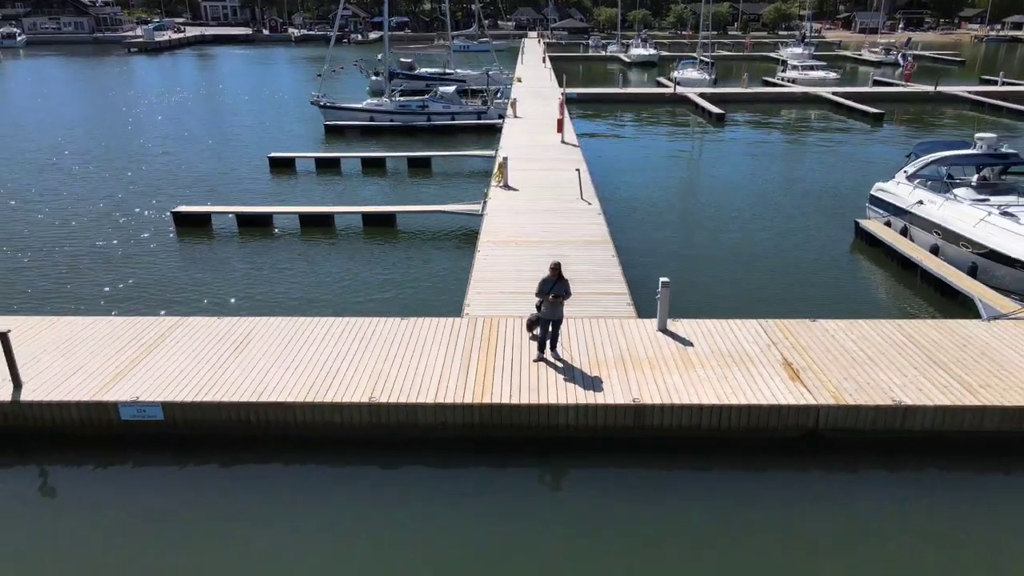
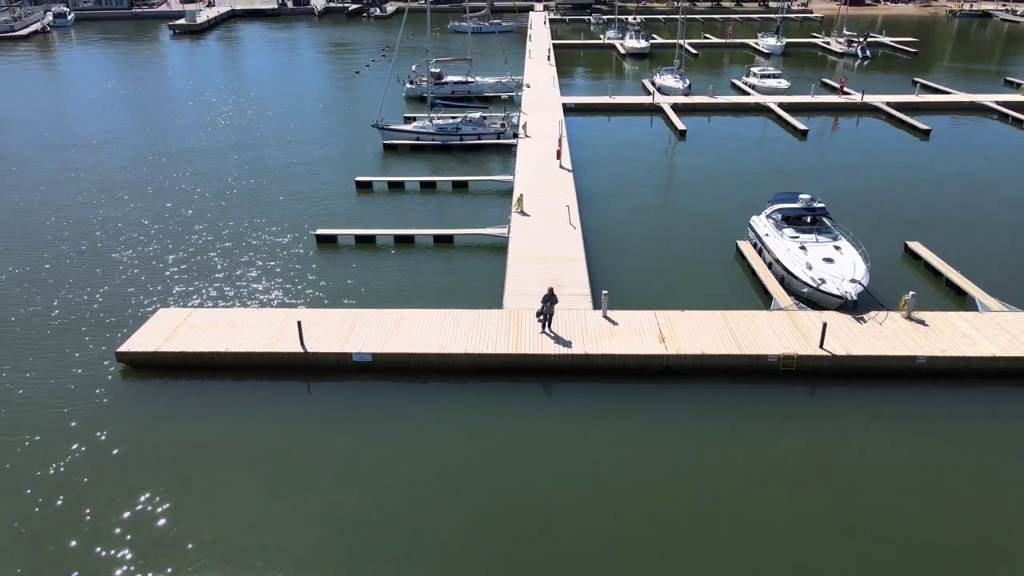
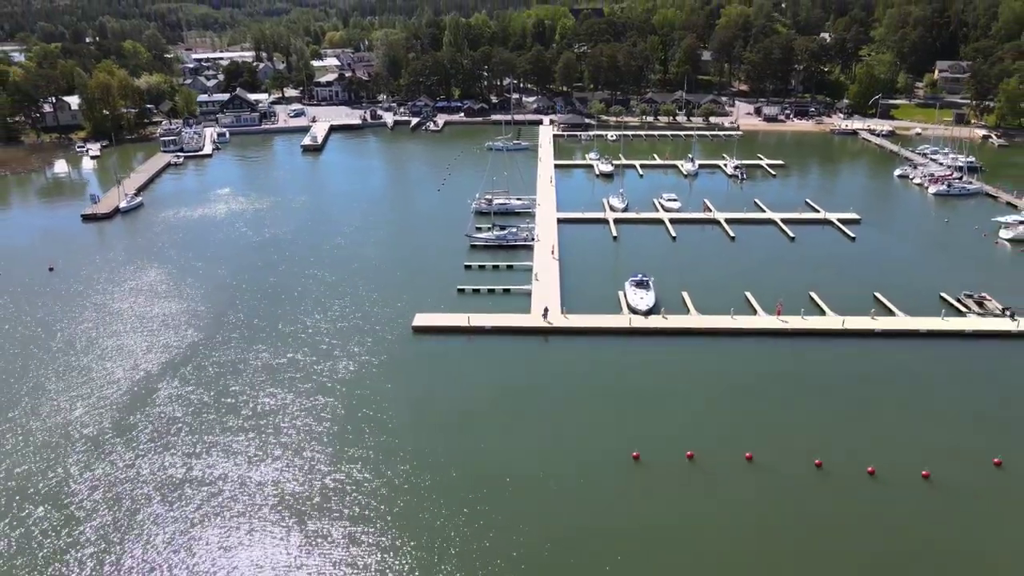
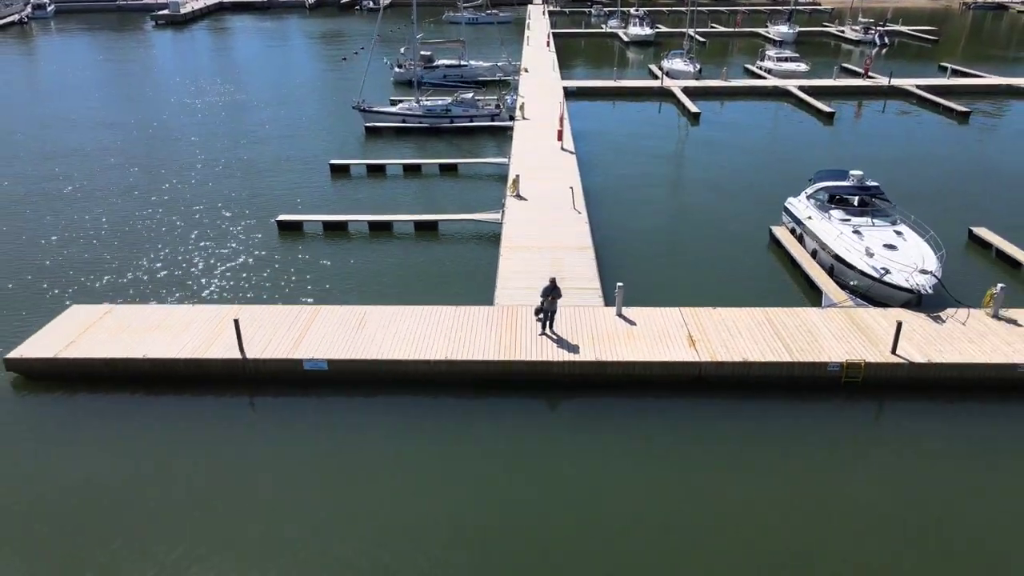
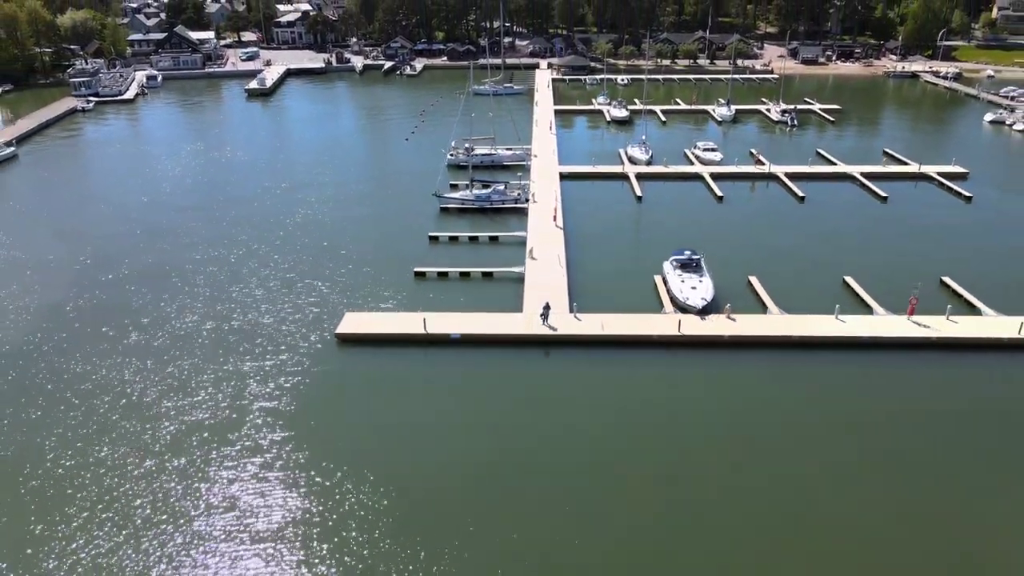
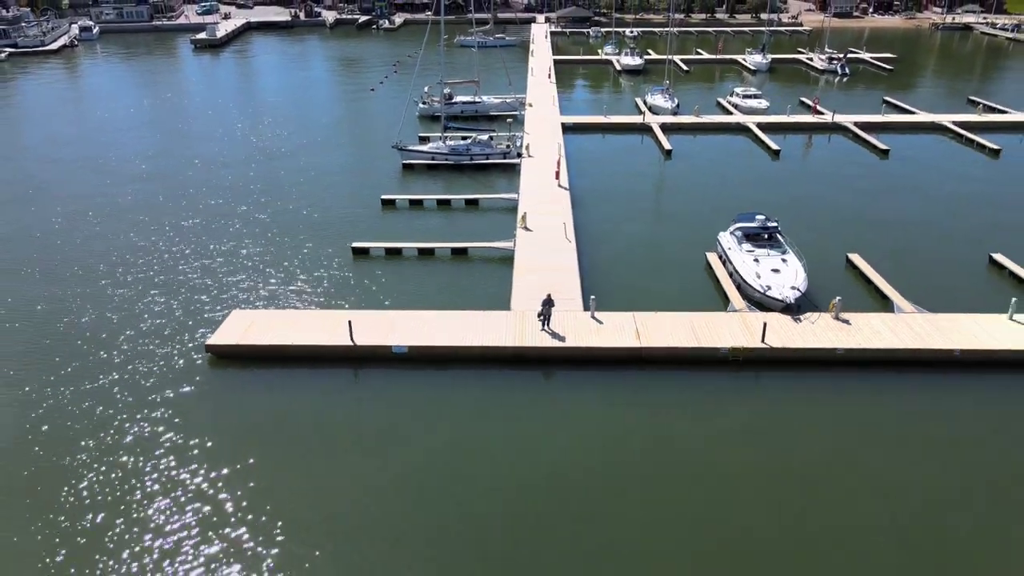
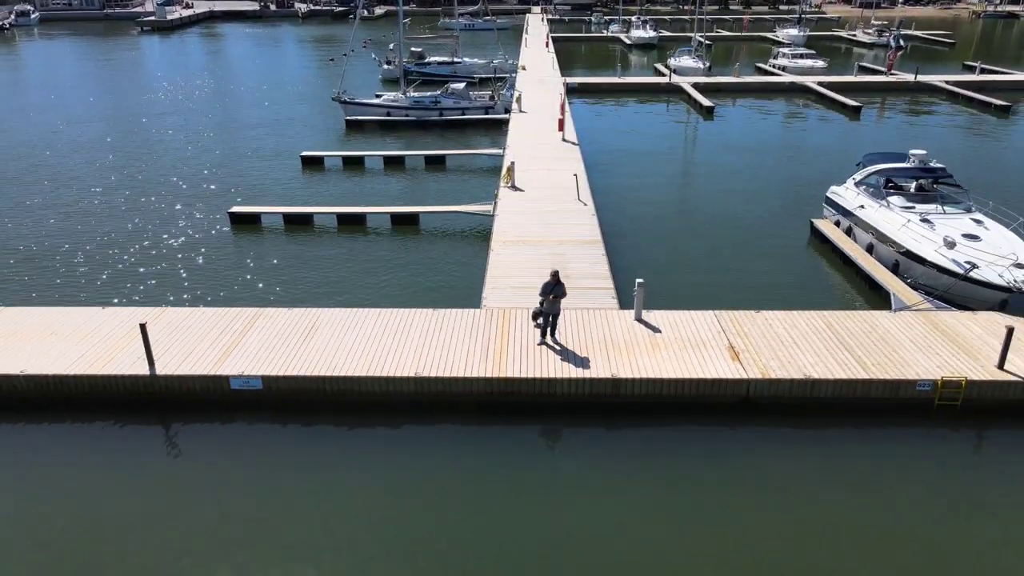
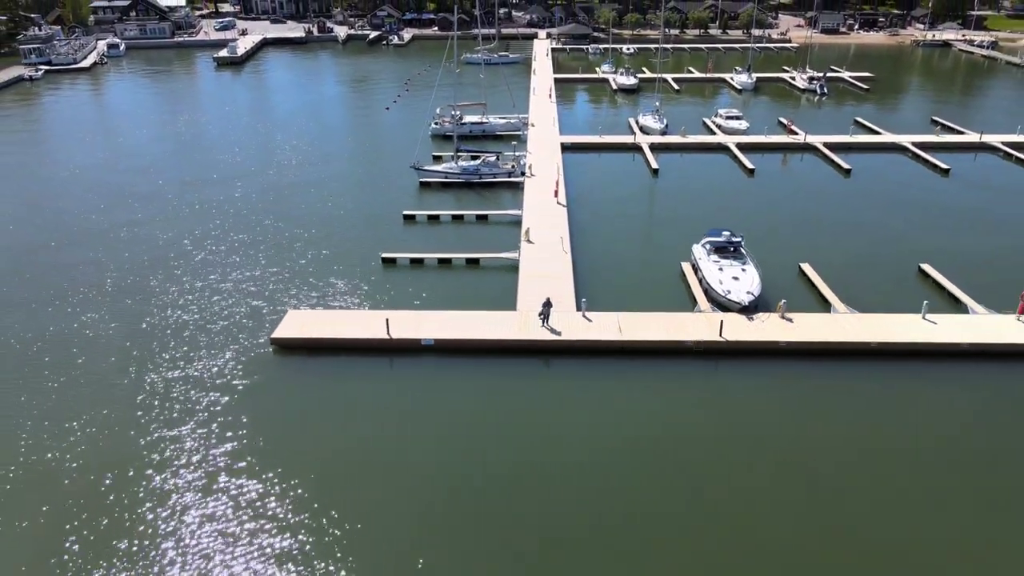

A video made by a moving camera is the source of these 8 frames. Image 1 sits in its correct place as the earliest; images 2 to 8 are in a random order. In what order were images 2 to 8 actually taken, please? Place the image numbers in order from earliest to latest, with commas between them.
7, 4, 2, 6, 8, 5, 3
